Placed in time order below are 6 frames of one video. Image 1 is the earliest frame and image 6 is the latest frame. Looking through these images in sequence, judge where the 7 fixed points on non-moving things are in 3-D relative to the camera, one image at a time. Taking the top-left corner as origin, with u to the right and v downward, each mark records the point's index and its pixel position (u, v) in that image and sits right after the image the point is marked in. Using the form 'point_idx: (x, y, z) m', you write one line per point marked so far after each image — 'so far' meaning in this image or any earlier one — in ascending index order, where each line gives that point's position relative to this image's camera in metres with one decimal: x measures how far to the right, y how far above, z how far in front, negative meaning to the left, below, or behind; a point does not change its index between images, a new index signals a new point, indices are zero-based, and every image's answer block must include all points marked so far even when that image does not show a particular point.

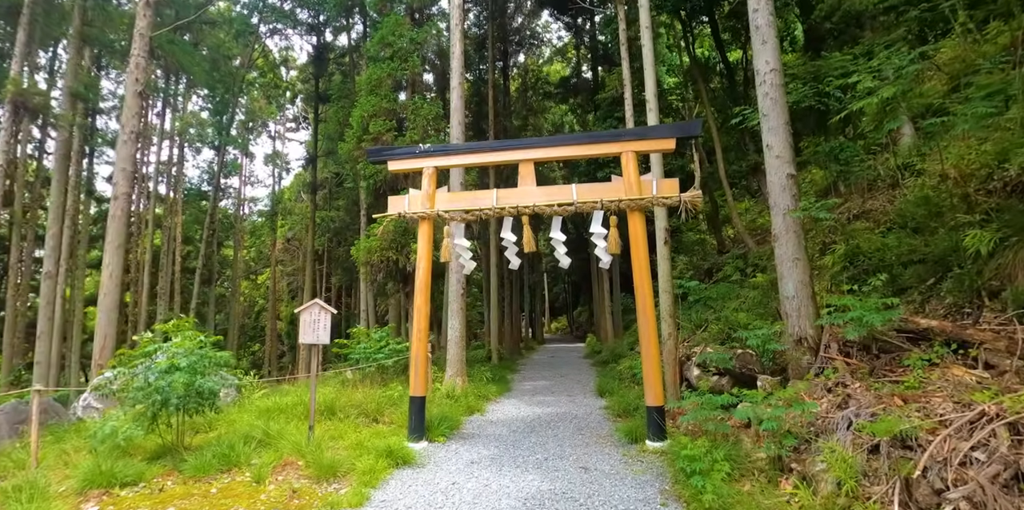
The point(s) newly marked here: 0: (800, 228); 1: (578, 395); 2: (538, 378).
0: (+3.1, +0.3, +5.7) m
1: (+1.1, -2.4, +9.1) m
2: (+0.6, -2.8, +12.2) m
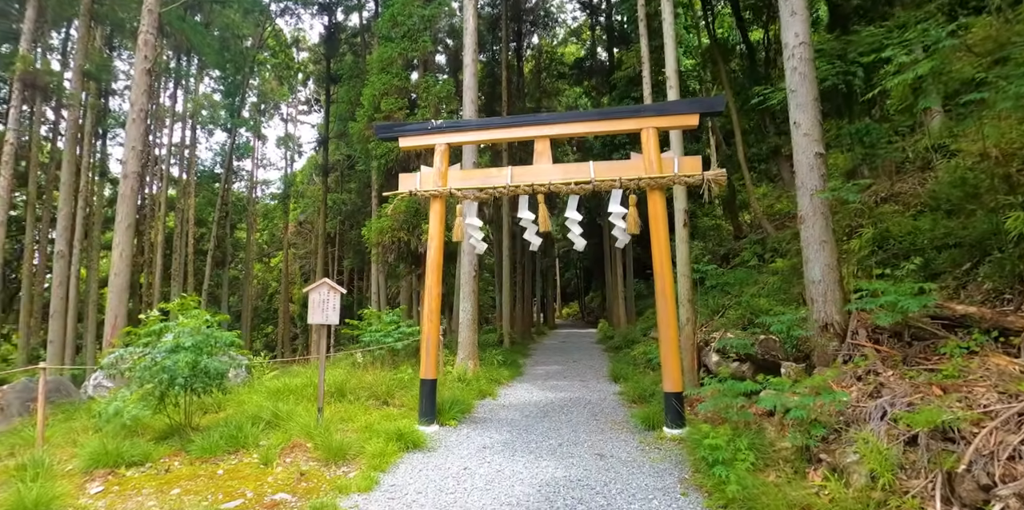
0: (+3.2, +0.5, +5.4) m
1: (+1.3, -2.1, +9.0) m
2: (+0.9, -2.5, +12.1) m
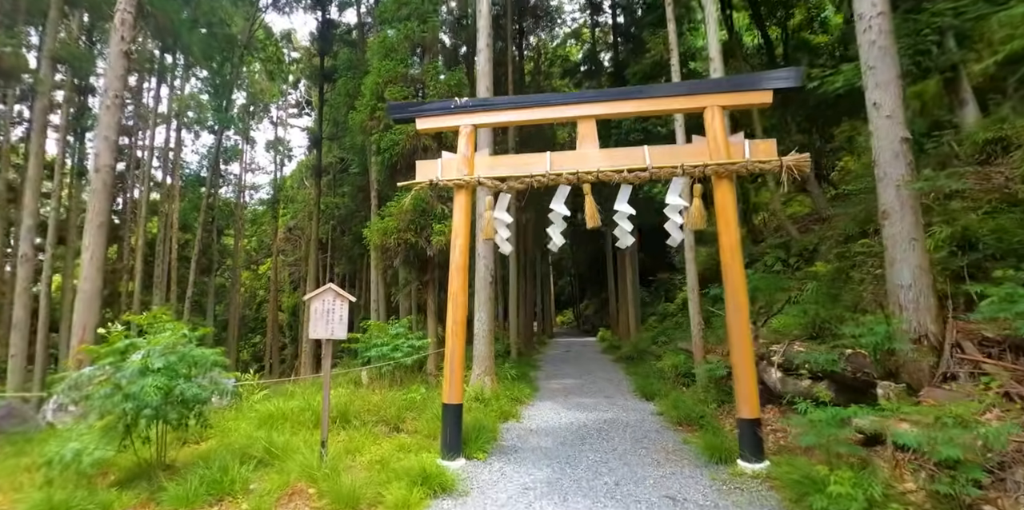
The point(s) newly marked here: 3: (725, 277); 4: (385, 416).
0: (+3.6, +0.5, +4.6) m
1: (+1.6, -2.2, +8.1) m
2: (+1.1, -2.6, +11.3) m
3: (+1.7, -0.2, +4.3) m
4: (-1.3, -1.7, +5.5) m
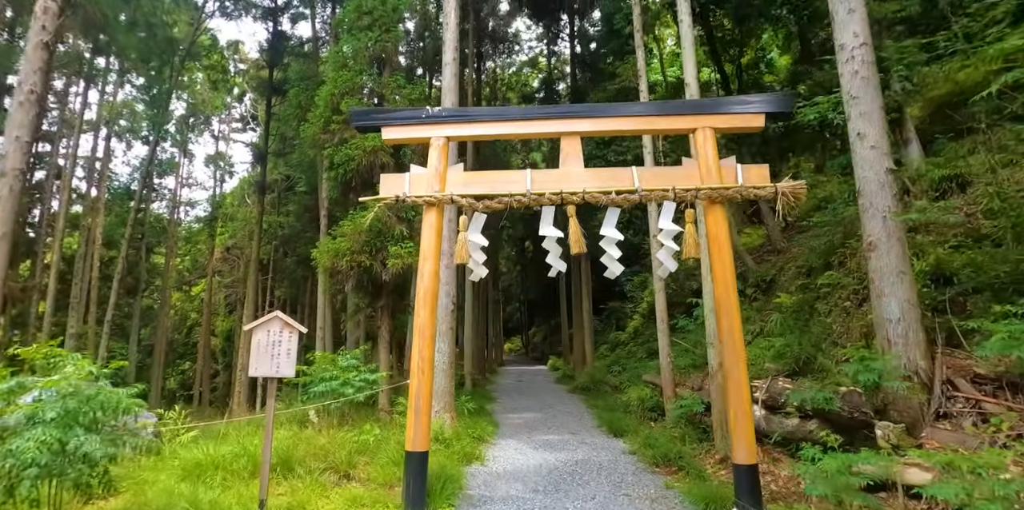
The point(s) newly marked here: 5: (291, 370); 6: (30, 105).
0: (+3.3, +0.2, +4.5) m
1: (+1.0, -2.6, +7.7) m
2: (+0.2, -3.1, +10.7) m
3: (+1.6, -0.4, +4.0) m
4: (-1.6, -1.9, +4.9) m
5: (-1.8, -0.9, +4.2) m
6: (-5.8, +1.8, +6.4) m
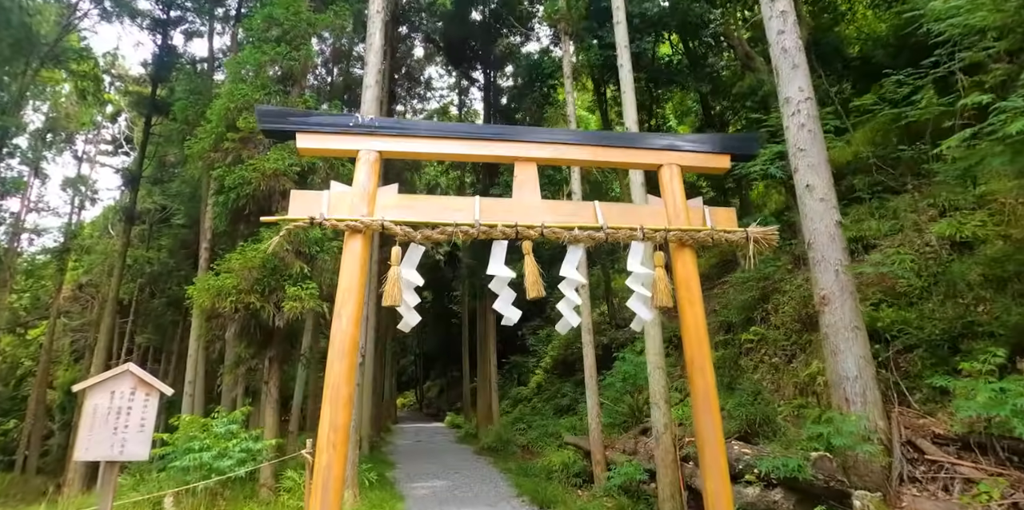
0: (+2.9, -0.3, +4.4) m
1: (-0.1, -3.2, +6.8) m
2: (-1.5, -4.0, +9.6) m
3: (+1.2, -0.7, +3.5) m
4: (-2.2, -2.1, +3.6) m
5: (-2.1, -1.1, +3.0) m
6: (-6.4, +1.6, +4.7) m
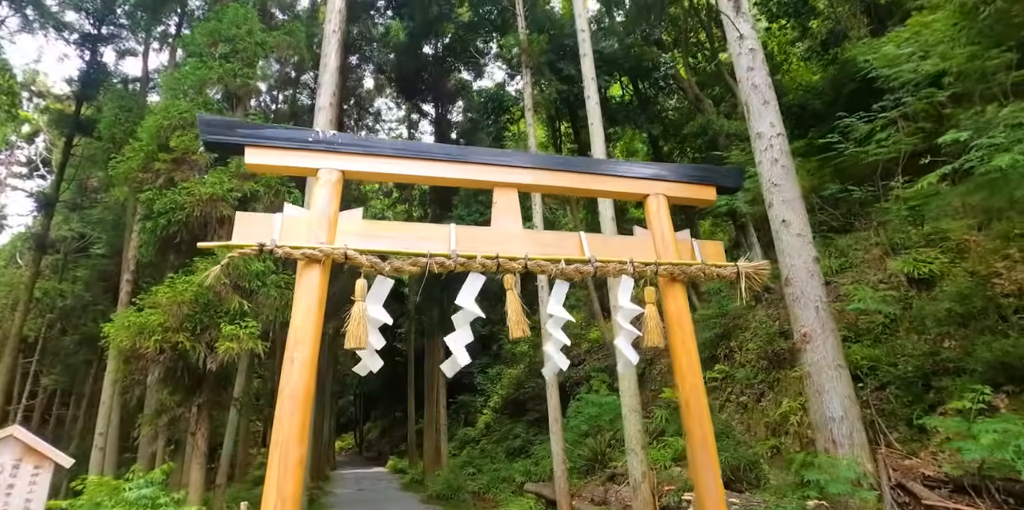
0: (+2.6, -0.6, +4.3) m
1: (-0.6, -3.6, +6.2) m
2: (-2.3, -4.5, +8.7) m
3: (+1.1, -1.0, +3.2) m
4: (-2.3, -2.3, +2.9) m
5: (-2.2, -1.2, +2.4) m
6: (-6.6, +1.4, +3.8) m
